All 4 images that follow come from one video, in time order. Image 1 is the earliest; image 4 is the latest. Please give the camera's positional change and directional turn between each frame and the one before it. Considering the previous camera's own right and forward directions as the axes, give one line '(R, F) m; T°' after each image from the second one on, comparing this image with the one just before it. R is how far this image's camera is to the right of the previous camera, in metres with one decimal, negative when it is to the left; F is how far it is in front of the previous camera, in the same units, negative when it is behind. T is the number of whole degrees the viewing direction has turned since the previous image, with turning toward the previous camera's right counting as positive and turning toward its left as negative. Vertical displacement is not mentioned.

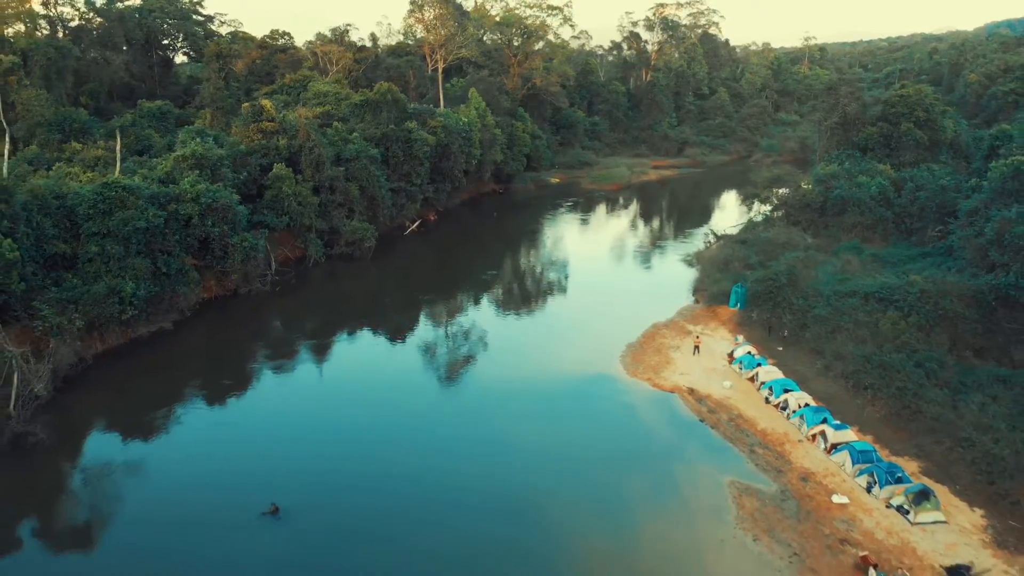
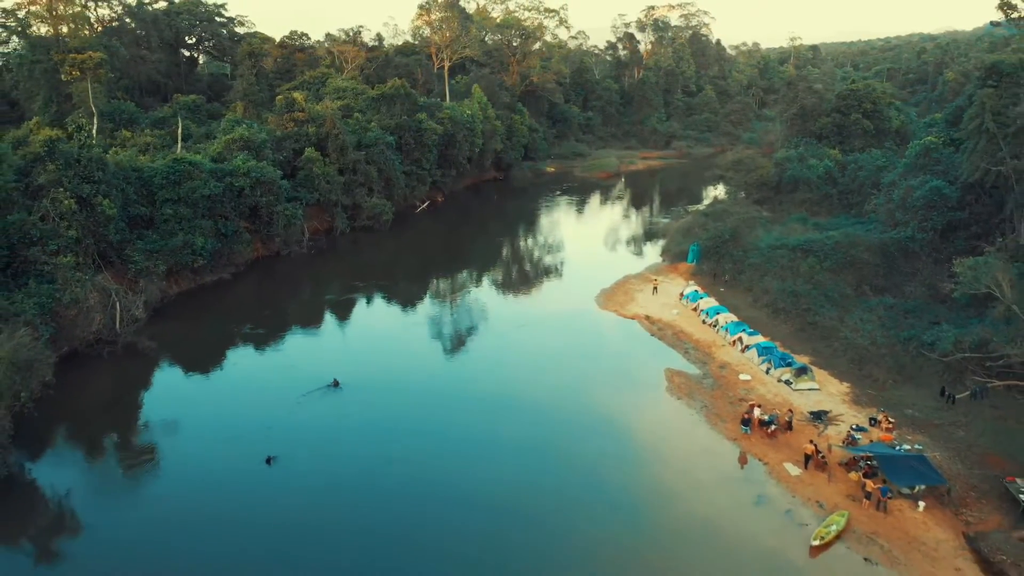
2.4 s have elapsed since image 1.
(+0.2, -5.9) m; 0°
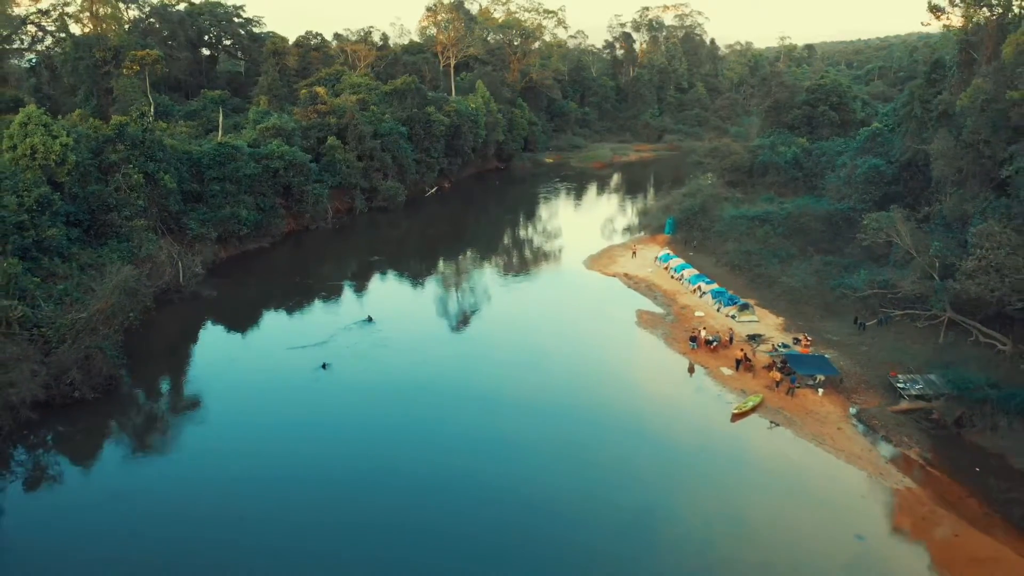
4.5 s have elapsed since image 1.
(+0.1, -5.1) m; 0°
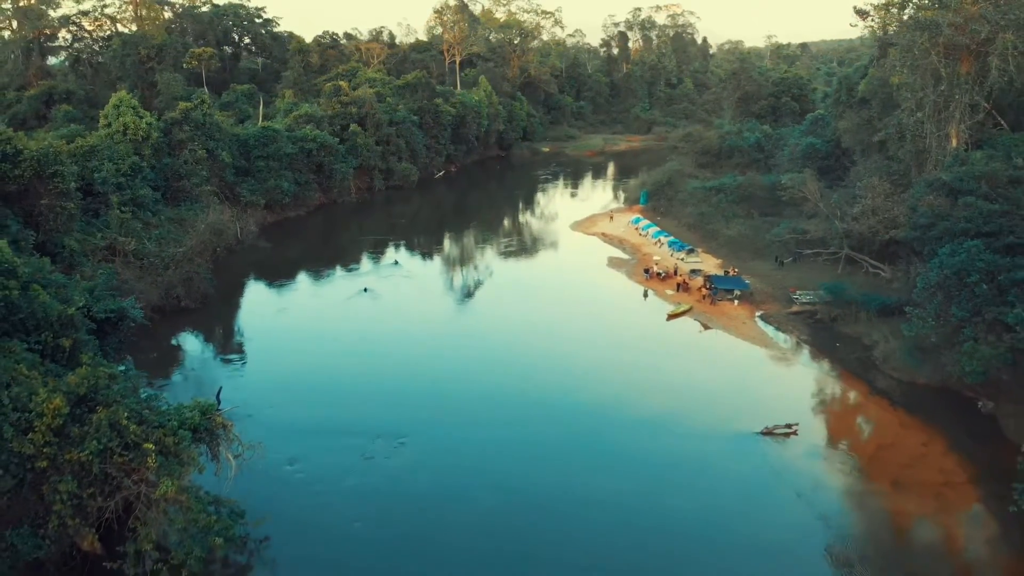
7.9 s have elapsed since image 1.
(+0.3, -7.1) m; 0°
